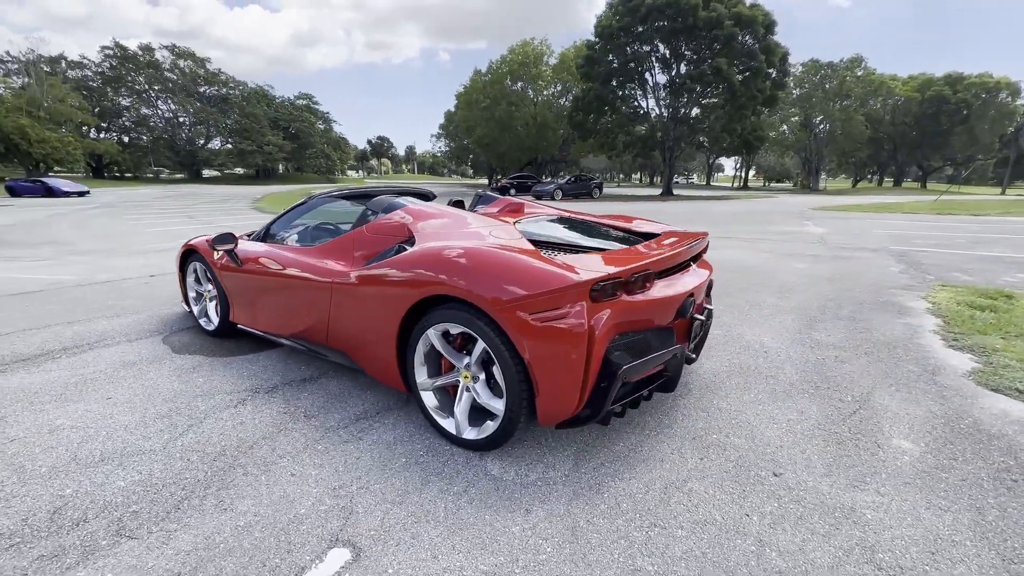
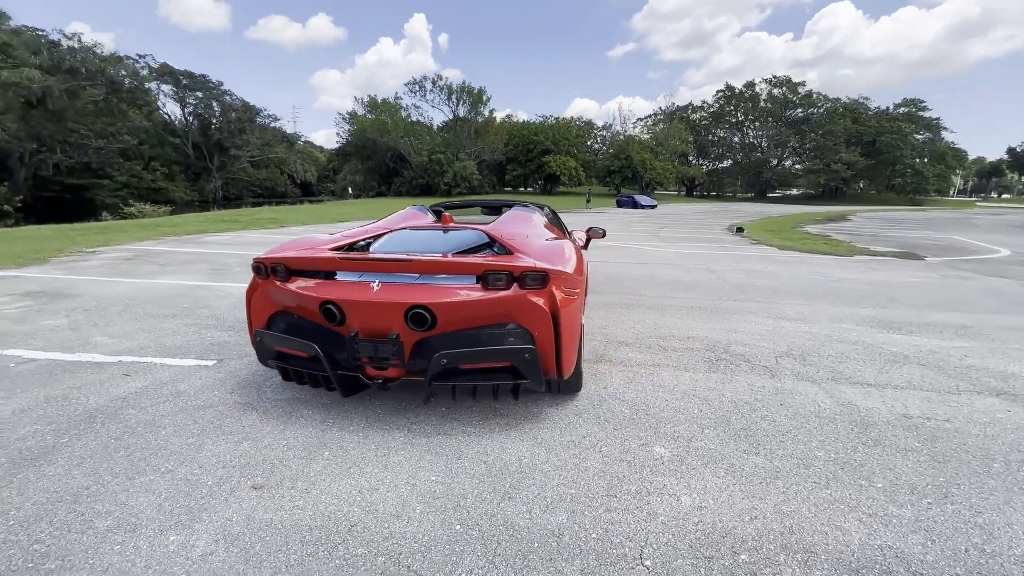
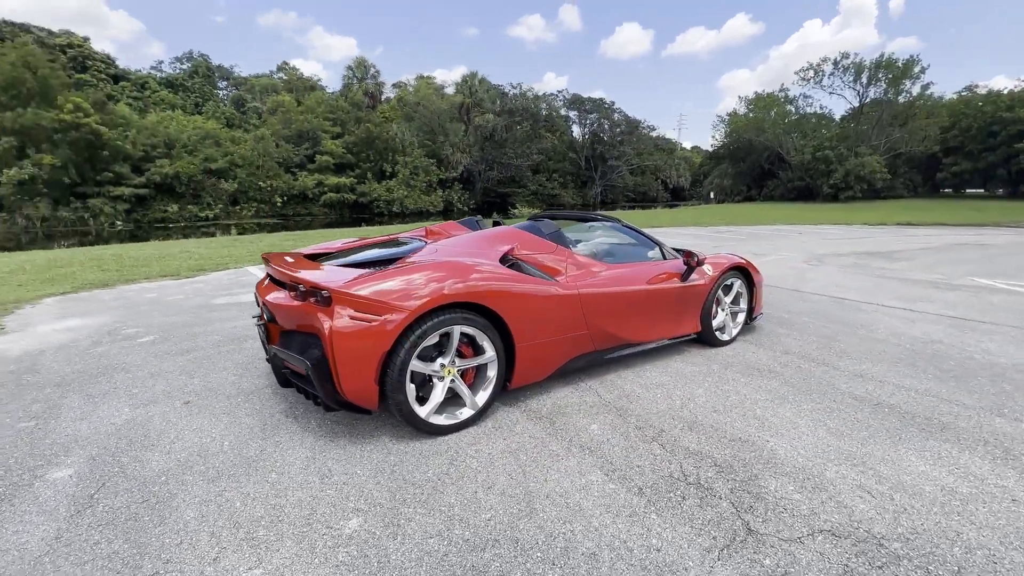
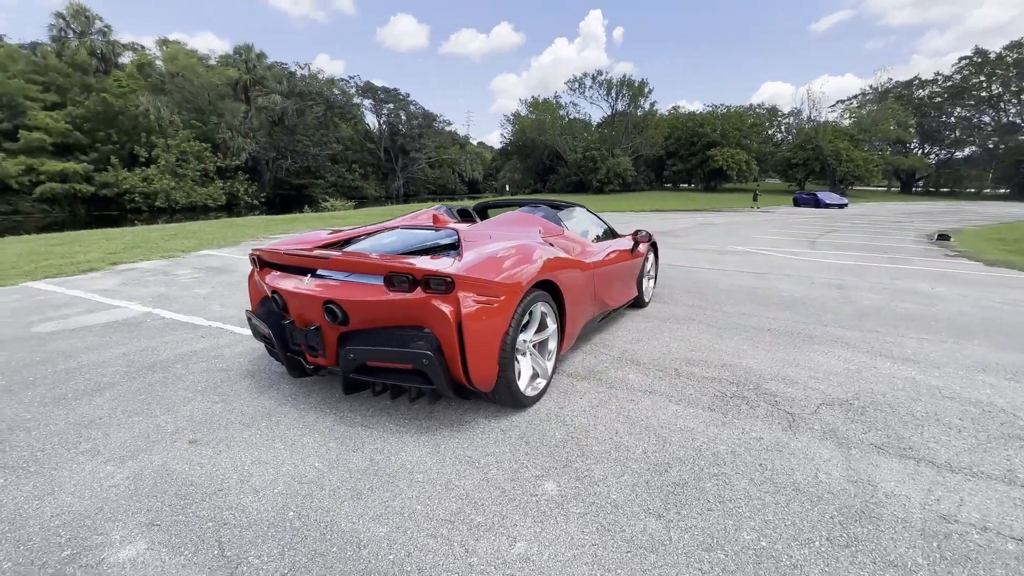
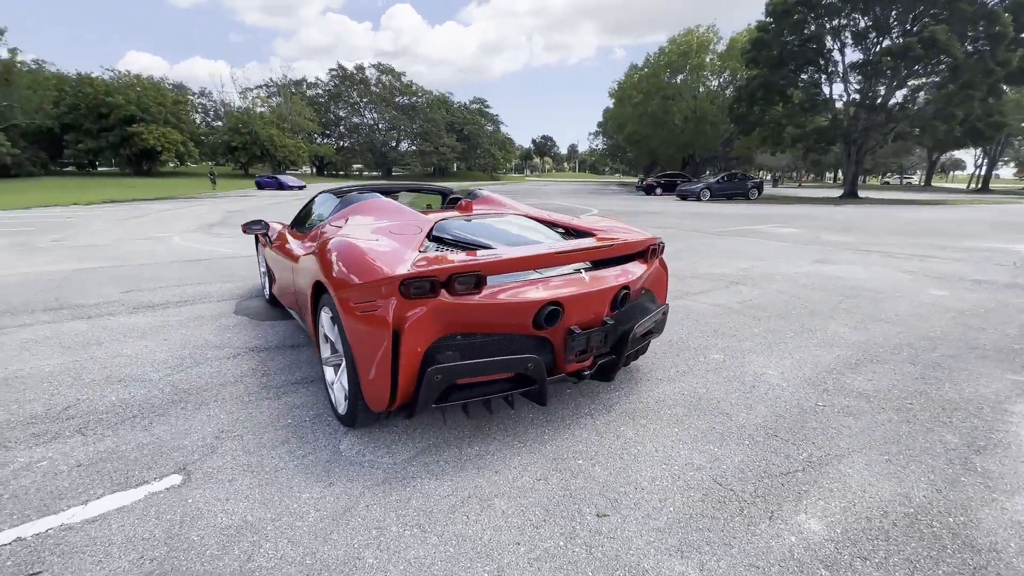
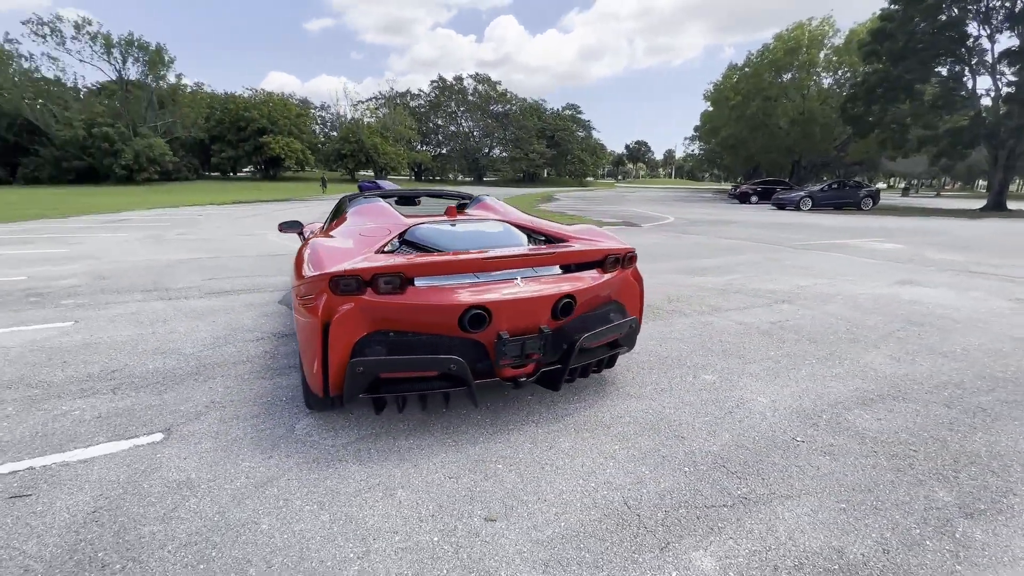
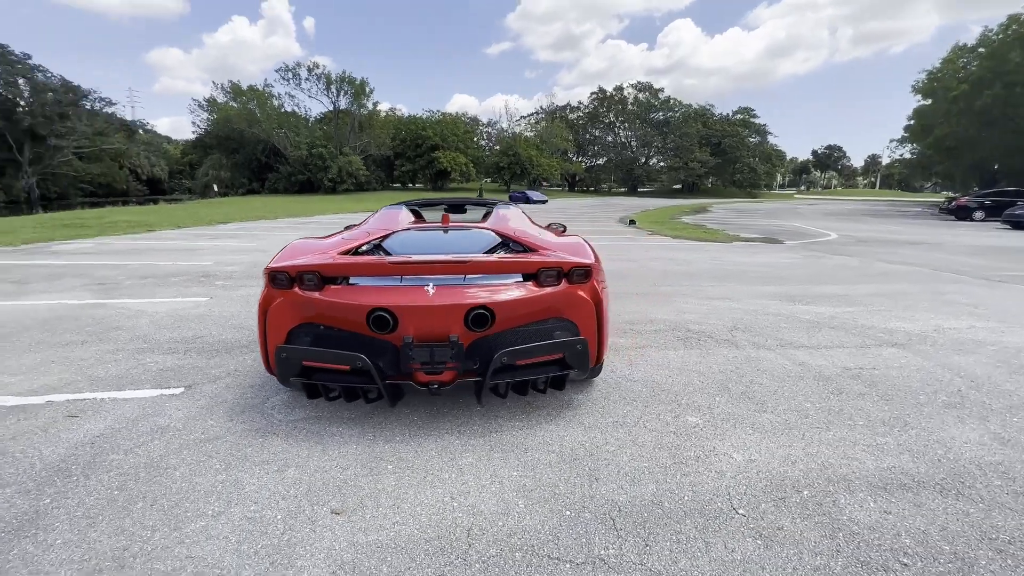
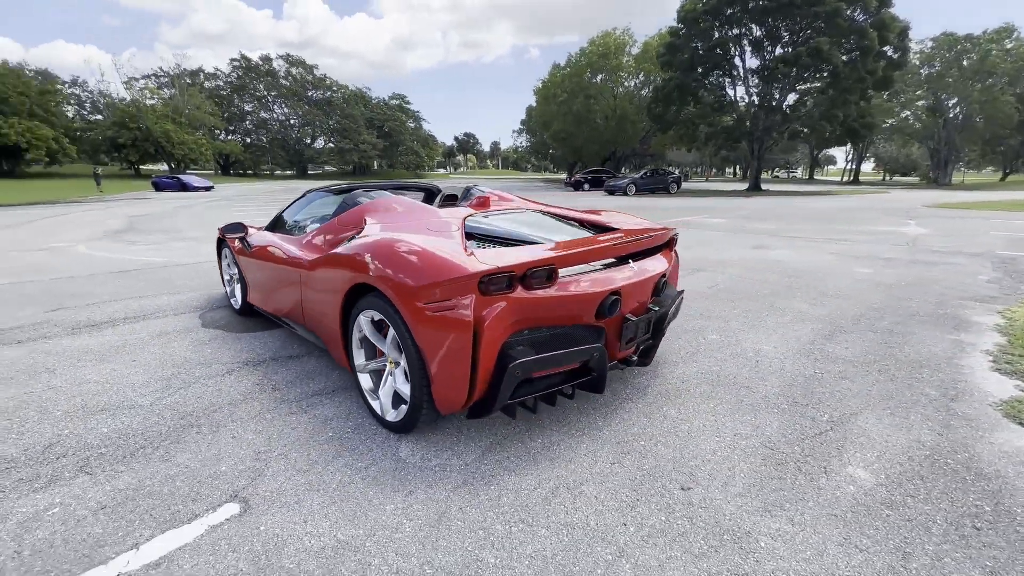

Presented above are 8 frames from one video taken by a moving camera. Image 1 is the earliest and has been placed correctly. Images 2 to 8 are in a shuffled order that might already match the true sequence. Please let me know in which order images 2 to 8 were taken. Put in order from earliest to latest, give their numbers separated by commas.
8, 5, 6, 7, 2, 4, 3
